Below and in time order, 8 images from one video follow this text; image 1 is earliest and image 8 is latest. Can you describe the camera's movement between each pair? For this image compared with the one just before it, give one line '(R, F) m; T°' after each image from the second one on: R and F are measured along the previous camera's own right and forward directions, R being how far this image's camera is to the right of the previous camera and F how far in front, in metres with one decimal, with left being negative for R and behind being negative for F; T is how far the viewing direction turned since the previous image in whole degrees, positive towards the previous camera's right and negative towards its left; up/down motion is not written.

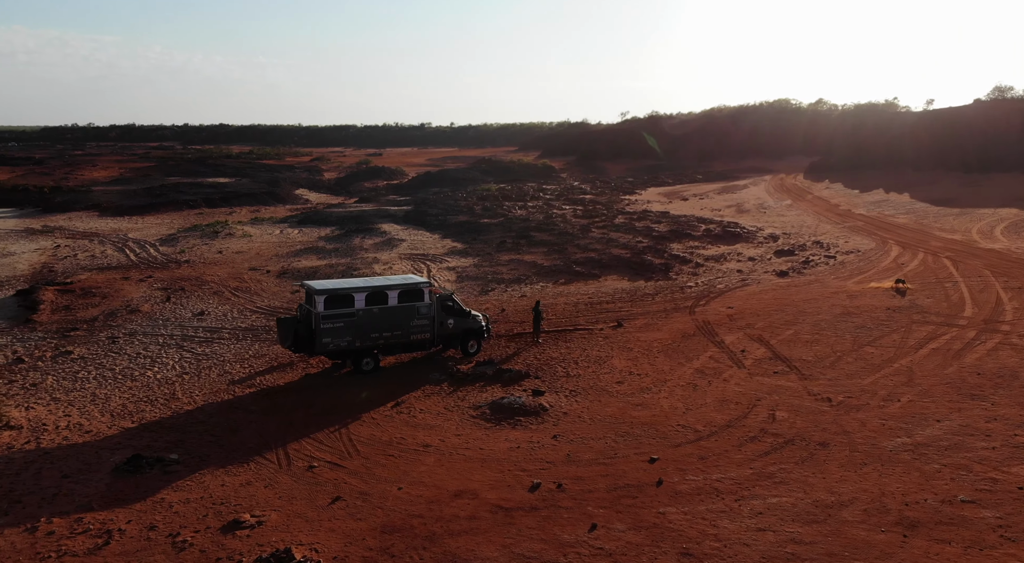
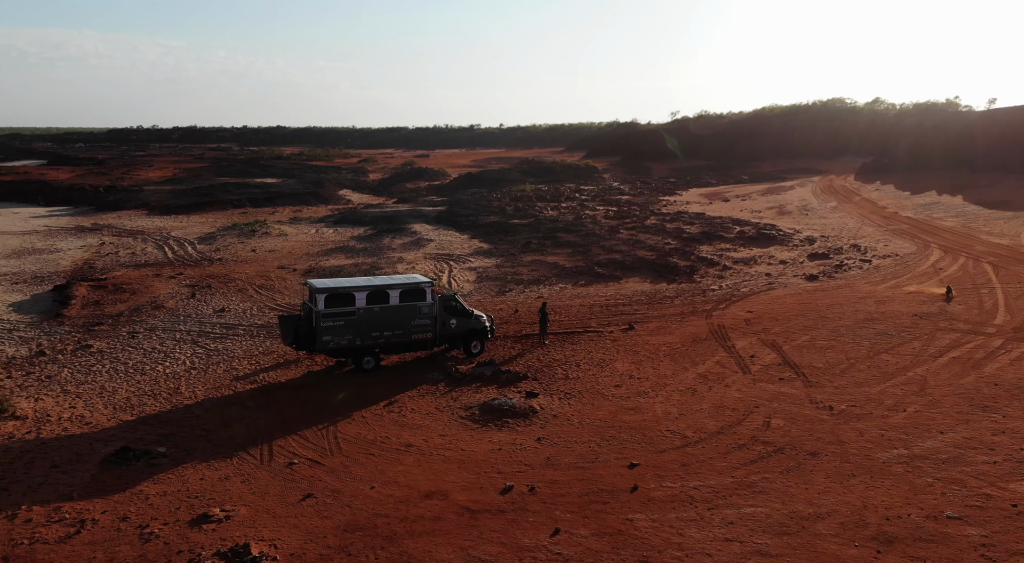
(+1.1, +0.1) m; -4°
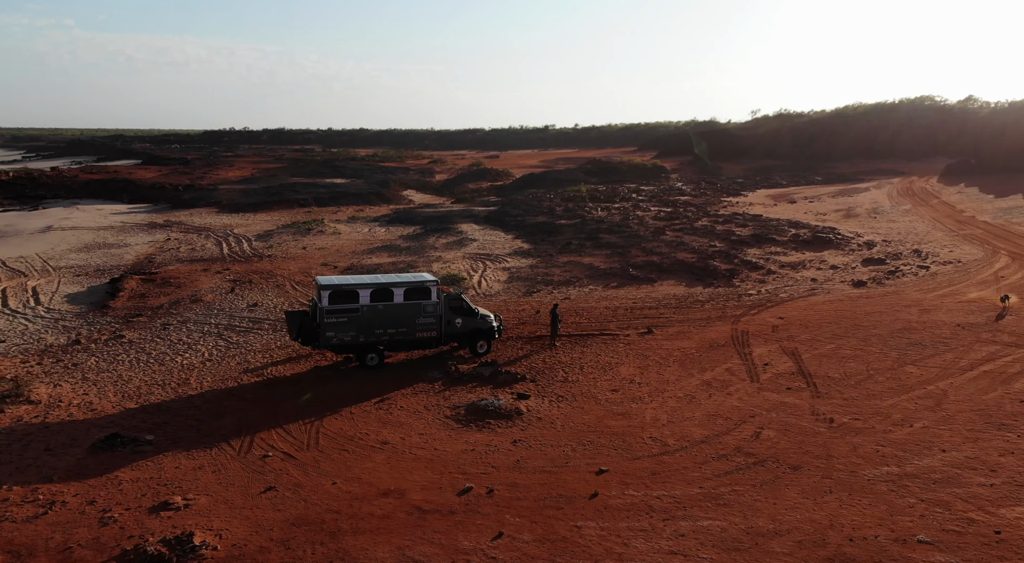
(+1.7, +0.2) m; -6°
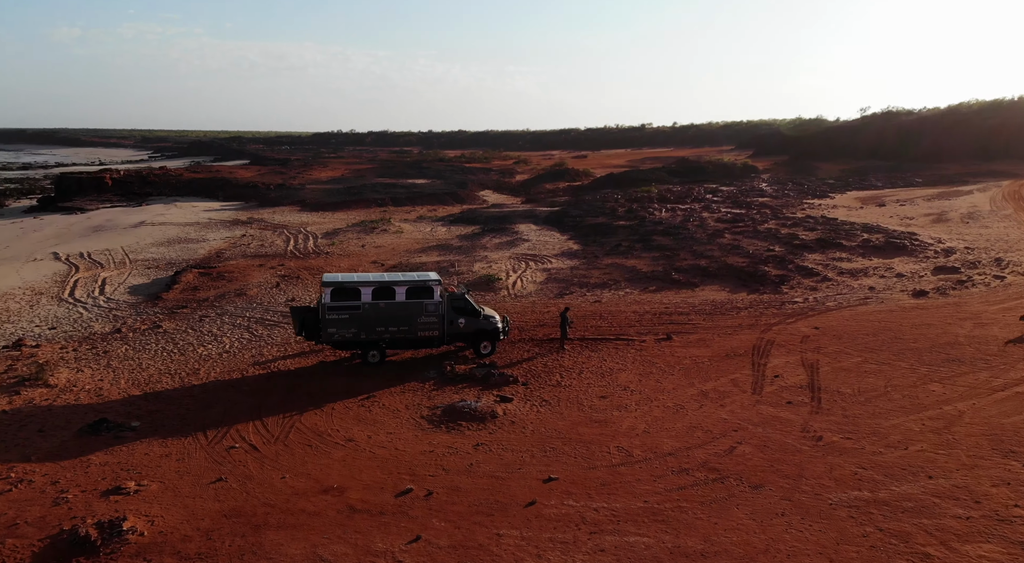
(+2.2, +0.3) m; -7°
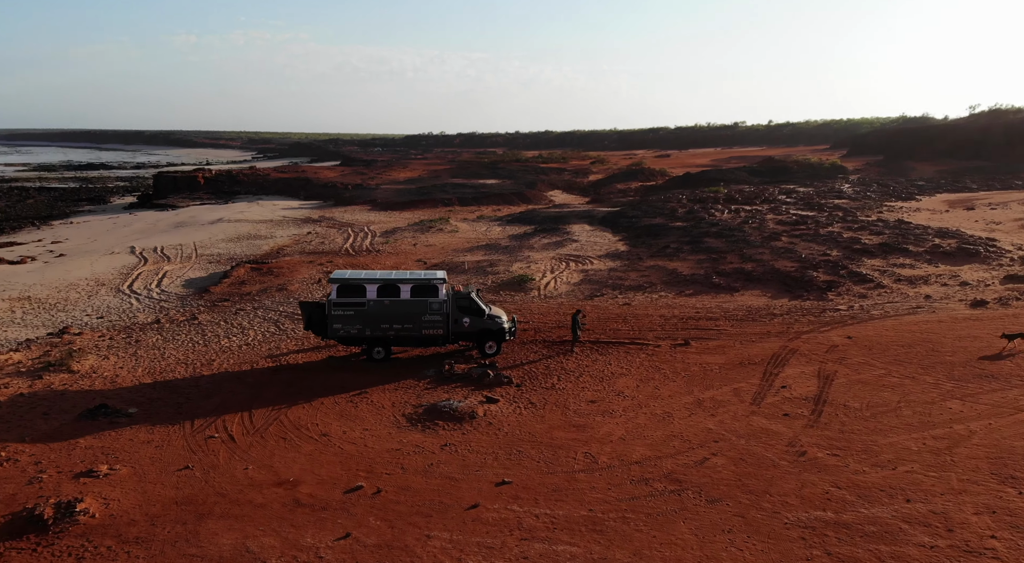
(+2.0, +0.3) m; -6°
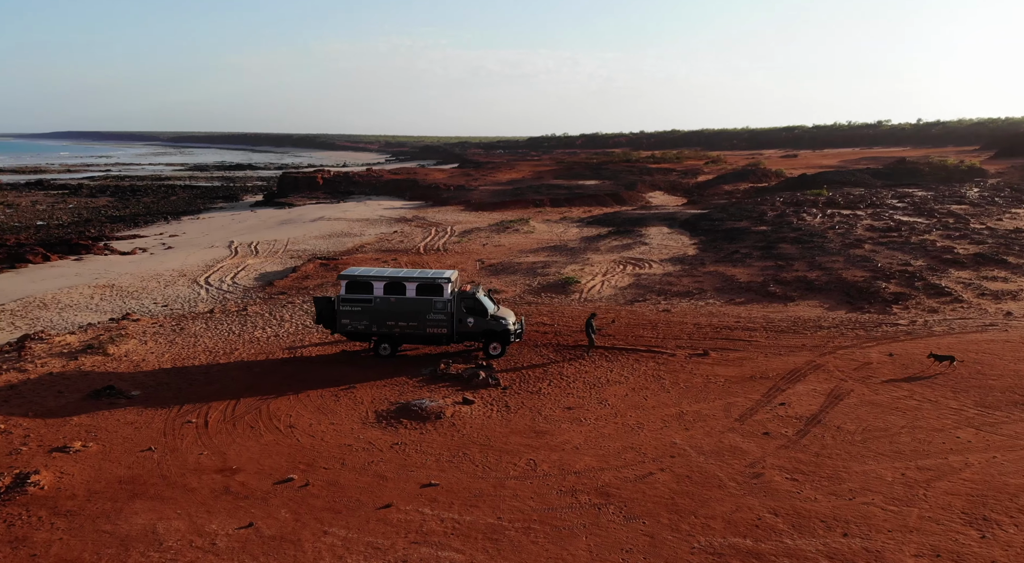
(+2.8, +0.4) m; -9°
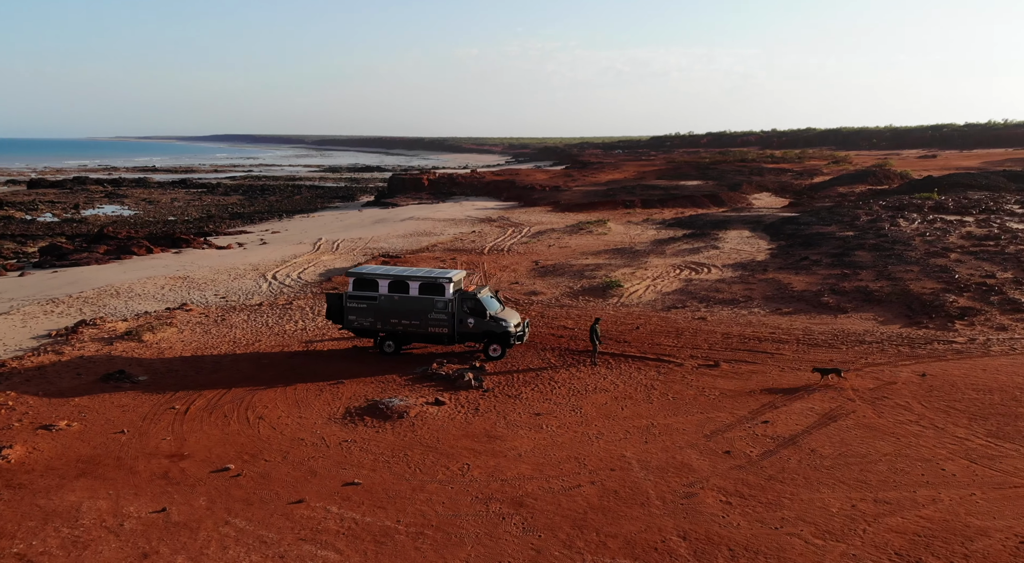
(+2.9, +0.4) m; -9°
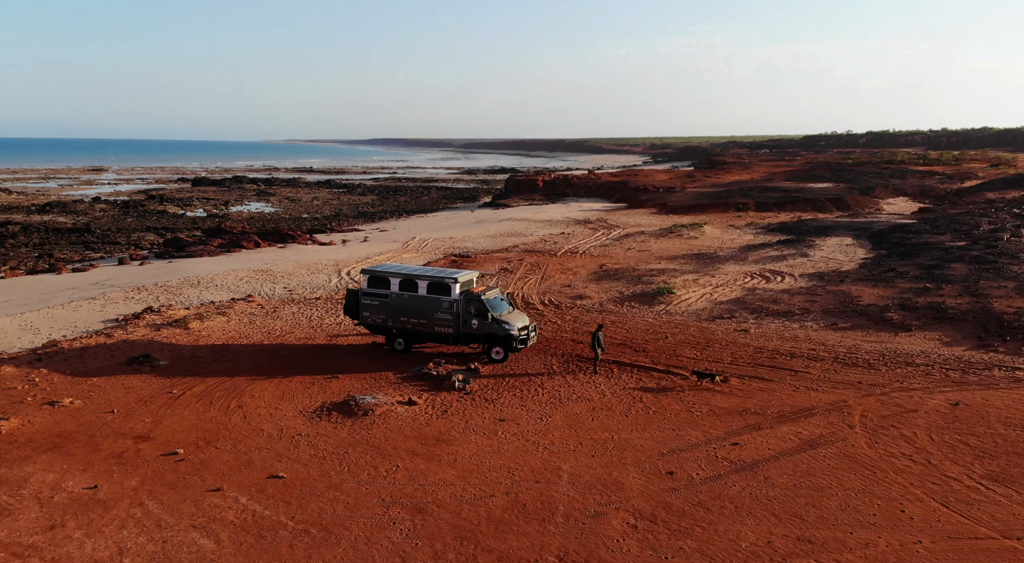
(+3.2, +0.5) m; -10°
